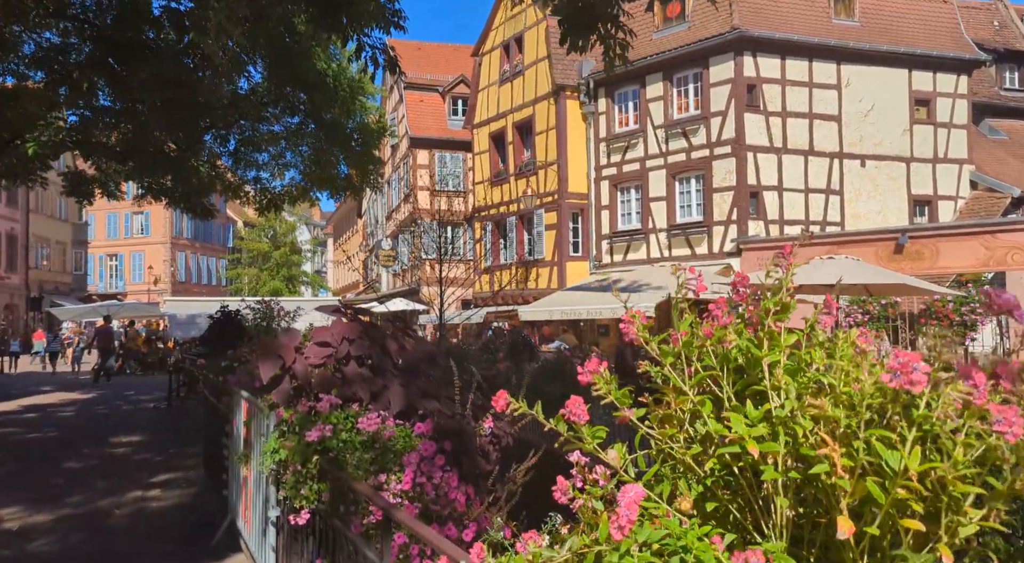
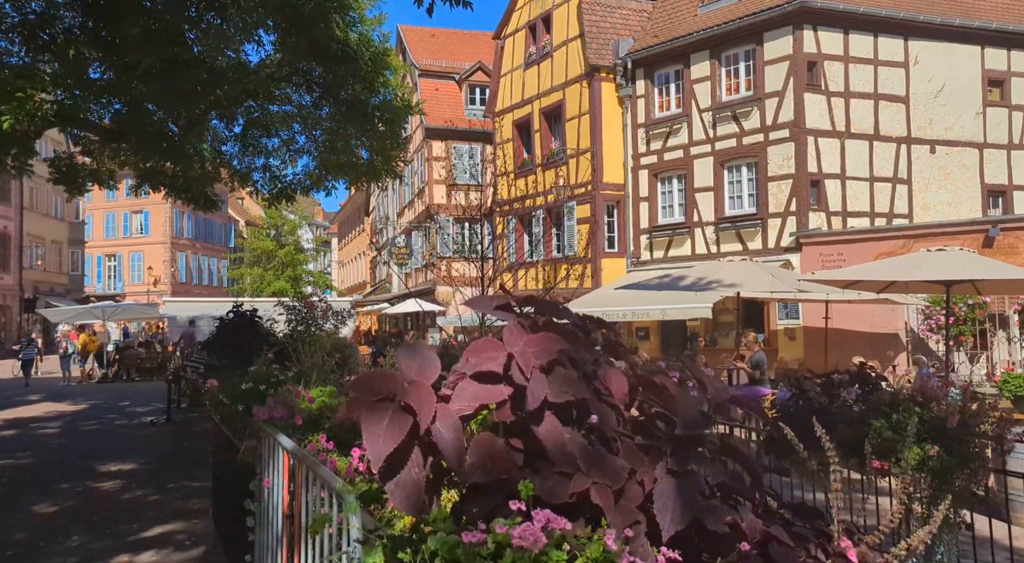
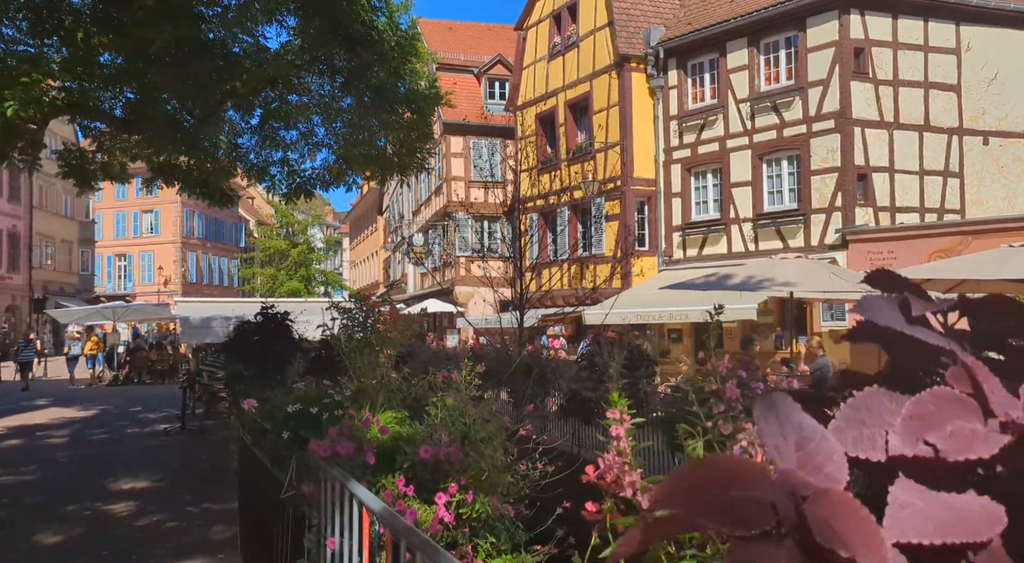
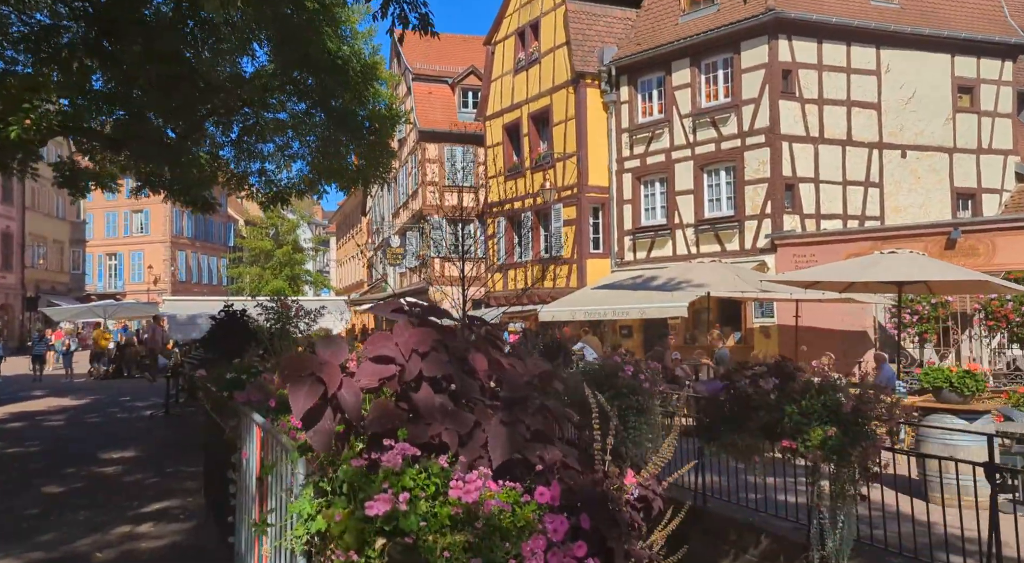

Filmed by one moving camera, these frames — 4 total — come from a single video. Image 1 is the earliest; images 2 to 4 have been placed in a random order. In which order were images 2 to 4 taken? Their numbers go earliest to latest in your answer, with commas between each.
4, 2, 3
